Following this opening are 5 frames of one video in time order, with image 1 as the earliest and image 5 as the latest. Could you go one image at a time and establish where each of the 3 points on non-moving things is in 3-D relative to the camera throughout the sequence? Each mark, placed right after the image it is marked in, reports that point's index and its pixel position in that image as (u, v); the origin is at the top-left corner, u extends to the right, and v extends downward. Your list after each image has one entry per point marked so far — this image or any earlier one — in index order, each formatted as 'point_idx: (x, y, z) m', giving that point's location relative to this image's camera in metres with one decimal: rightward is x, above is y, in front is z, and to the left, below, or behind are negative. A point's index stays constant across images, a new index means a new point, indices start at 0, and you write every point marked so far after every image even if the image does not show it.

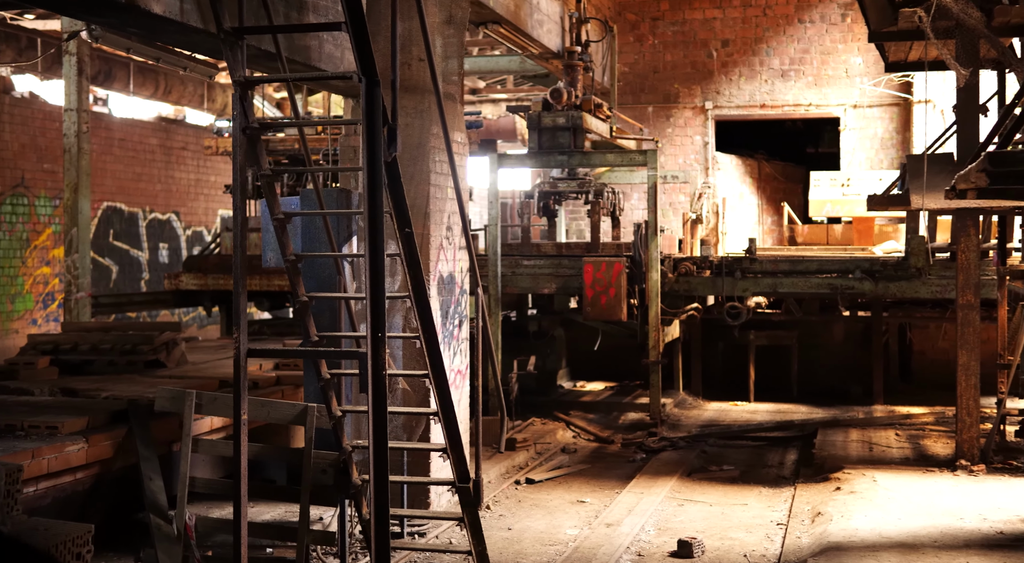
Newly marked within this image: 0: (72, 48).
0: (-5.0, +2.7, +15.0) m
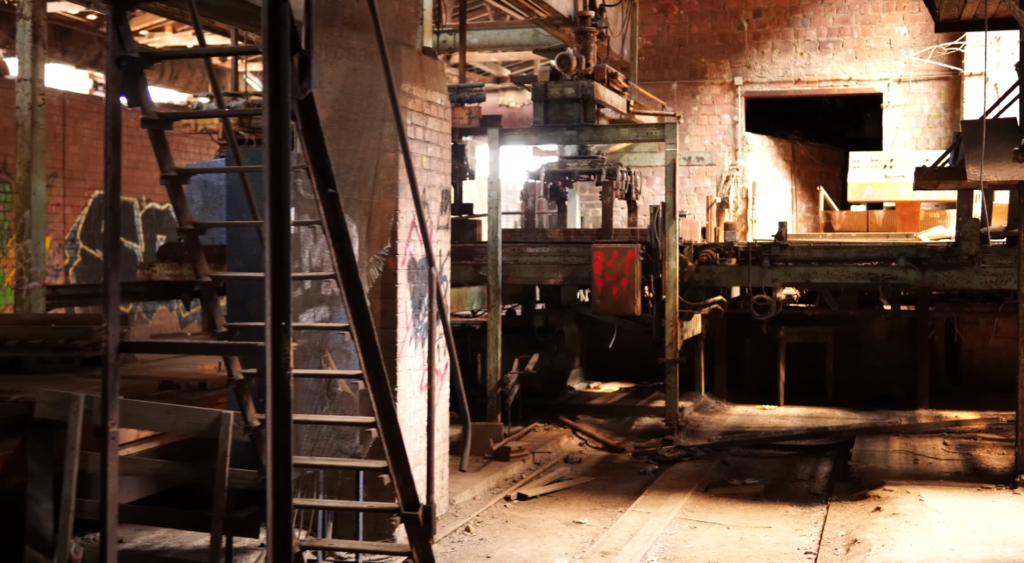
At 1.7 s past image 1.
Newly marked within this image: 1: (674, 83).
0: (-5.0, +2.8, +13.5) m
1: (+2.3, +2.9, +19.1) m
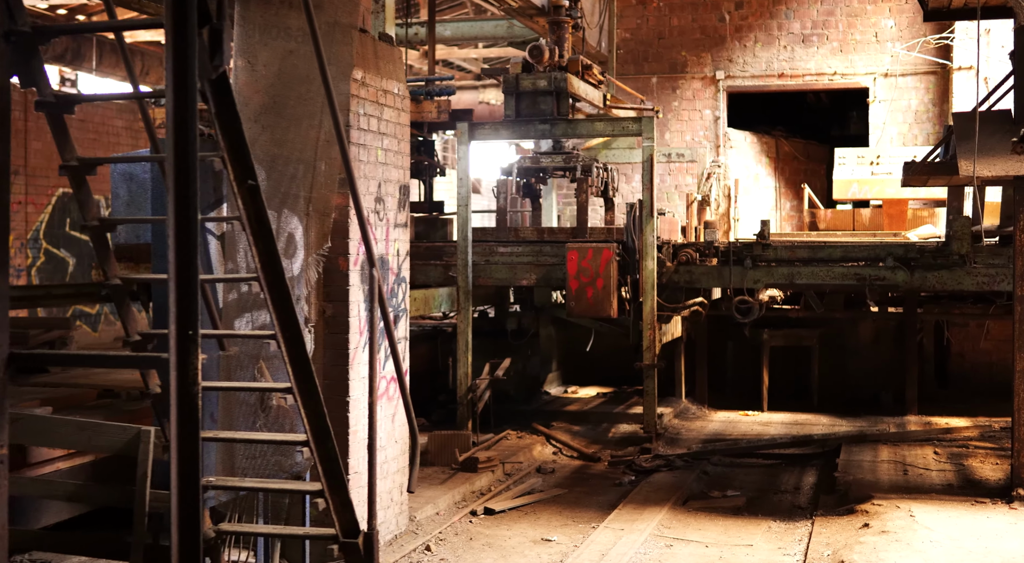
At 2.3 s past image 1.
0: (-5.3, +2.8, +12.8) m
1: (+2.0, +2.9, +18.5) m
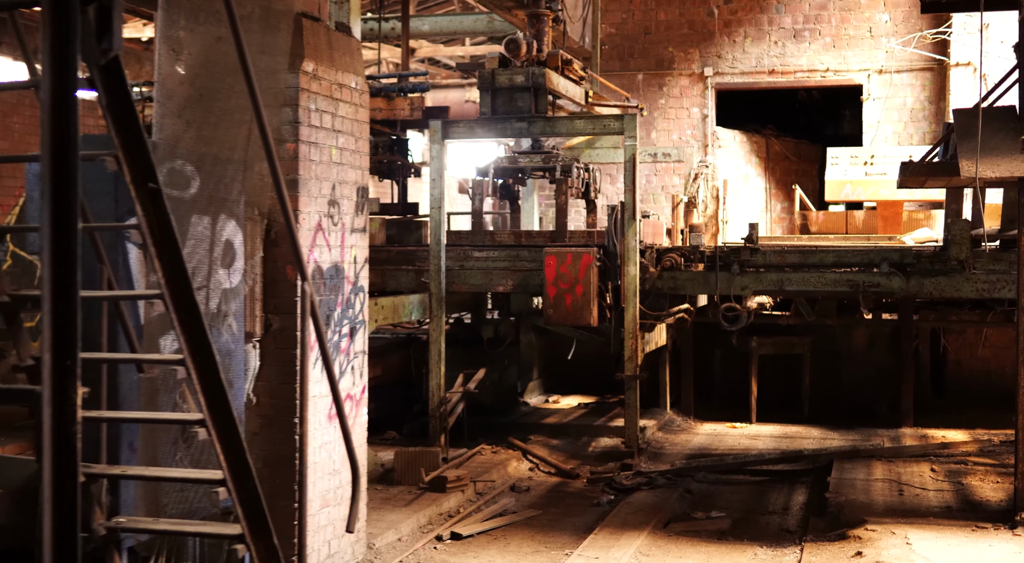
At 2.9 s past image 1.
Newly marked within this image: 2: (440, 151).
0: (-5.6, +2.7, +12.1) m
1: (+1.7, +2.8, +17.8) m
2: (-0.7, +1.3, +13.0) m
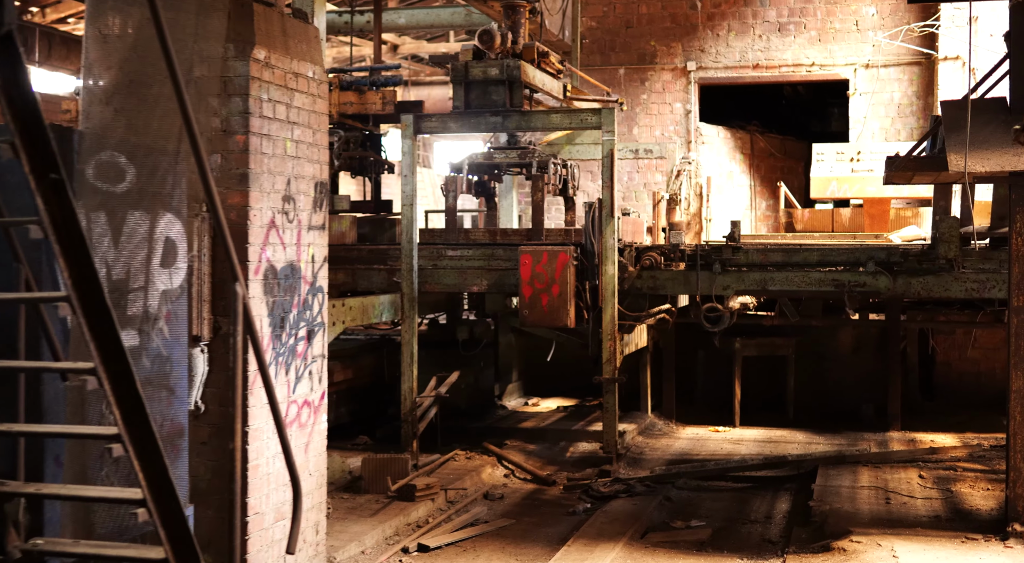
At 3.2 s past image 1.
0: (-5.8, +2.7, +11.7) m
1: (+1.4, +2.8, +17.4) m
2: (-1.0, +1.3, +12.6) m
